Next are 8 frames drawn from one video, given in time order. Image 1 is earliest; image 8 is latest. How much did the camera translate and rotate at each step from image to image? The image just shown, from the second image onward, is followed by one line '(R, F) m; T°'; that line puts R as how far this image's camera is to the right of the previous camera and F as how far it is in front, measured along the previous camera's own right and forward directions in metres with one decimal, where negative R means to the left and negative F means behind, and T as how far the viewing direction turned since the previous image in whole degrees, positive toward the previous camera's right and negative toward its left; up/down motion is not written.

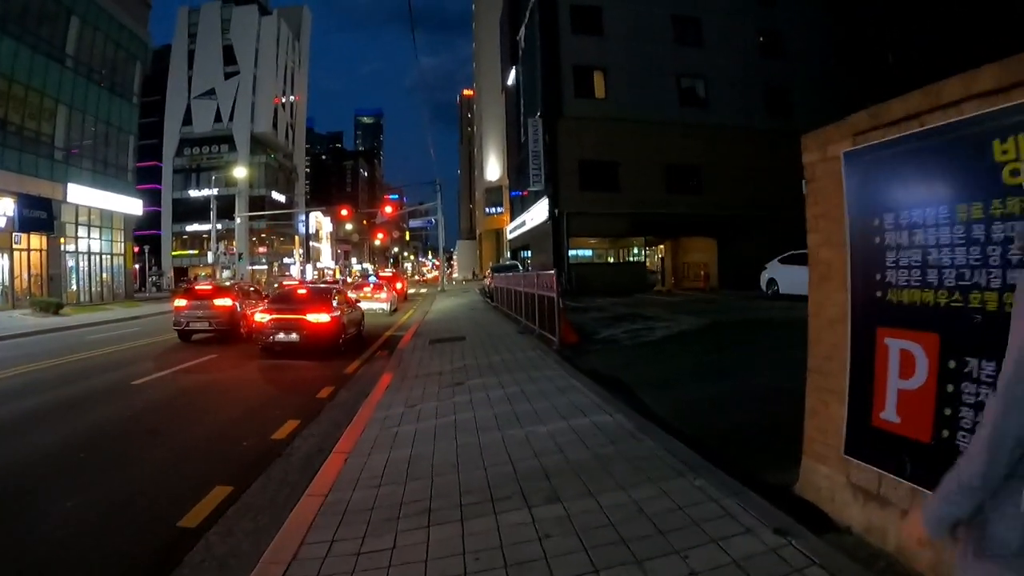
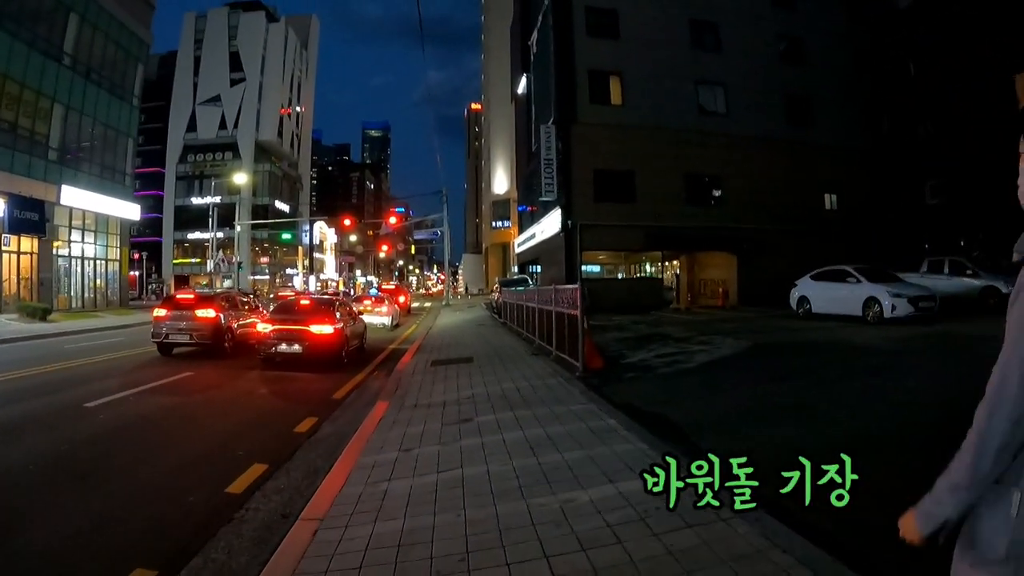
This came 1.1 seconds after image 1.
(-0.2, +1.4) m; 0°
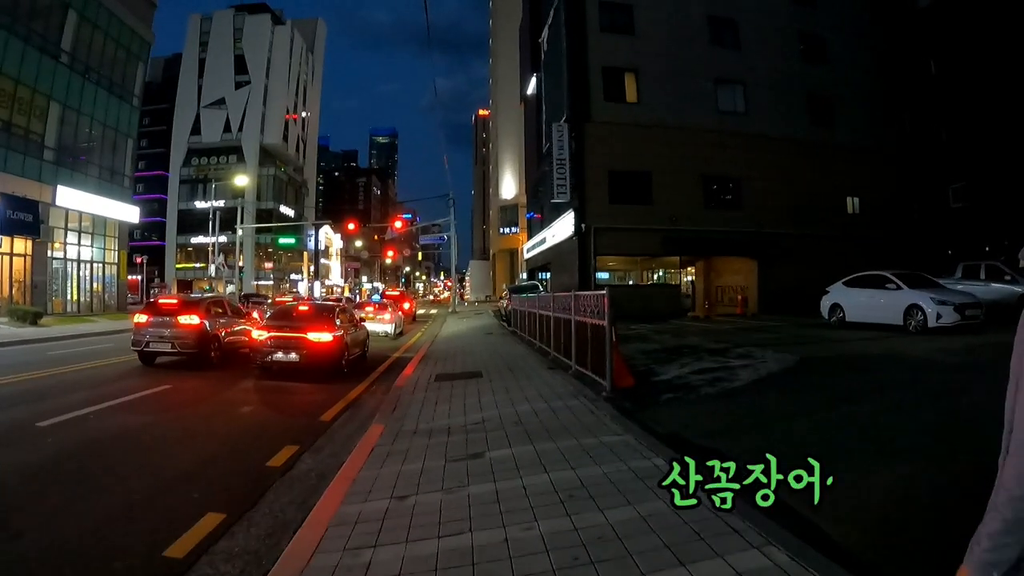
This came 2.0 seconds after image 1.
(-0.1, +1.2) m; -1°
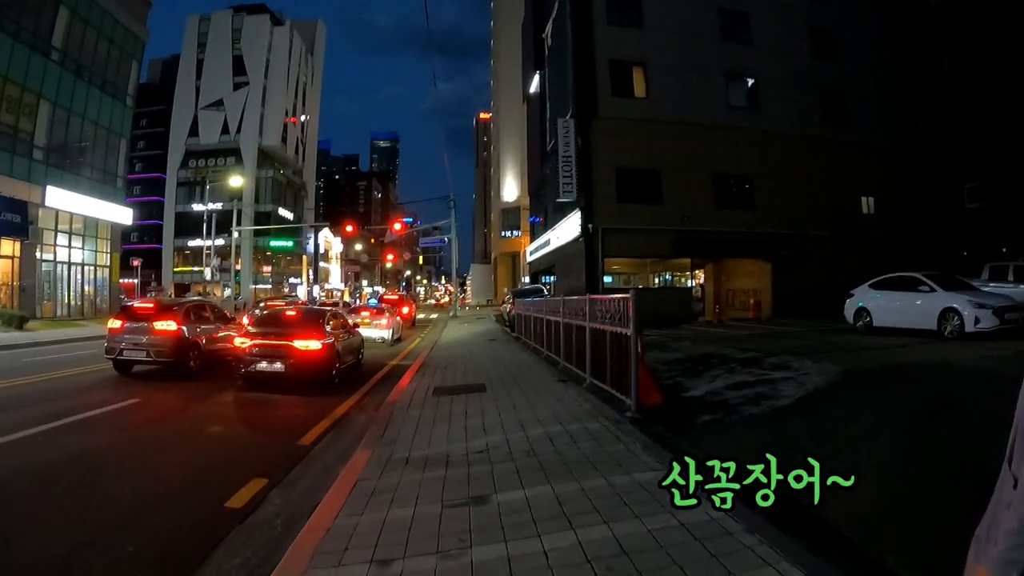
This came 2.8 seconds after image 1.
(-0.1, +1.0) m; 0°
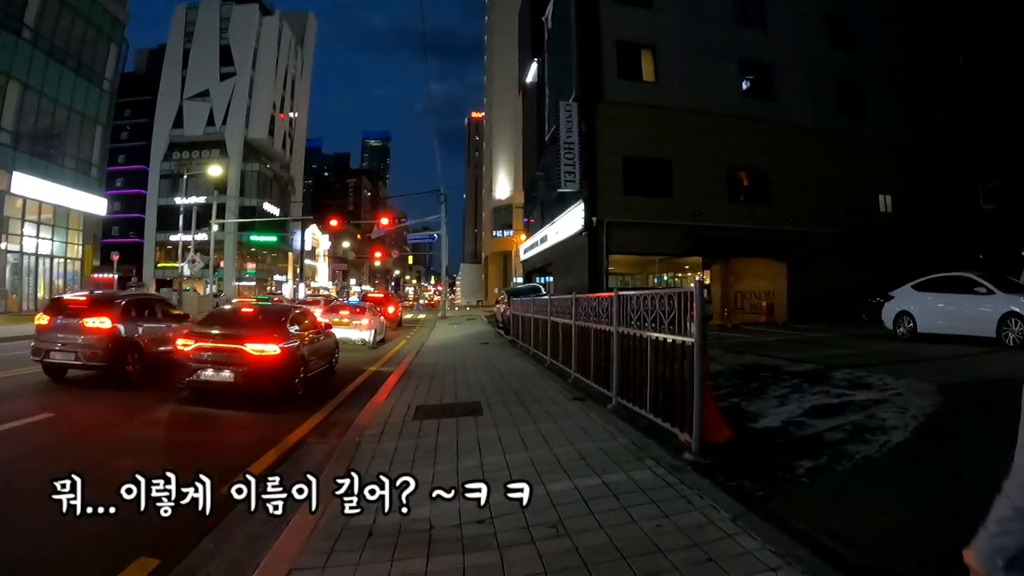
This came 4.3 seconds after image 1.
(-0.2, +1.9) m; +1°
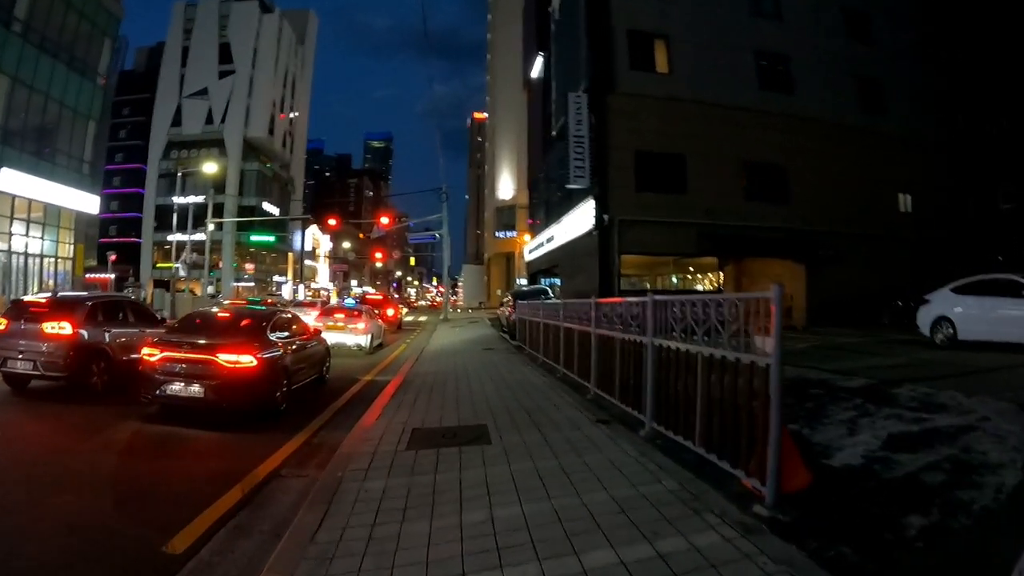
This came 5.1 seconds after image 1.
(-0.1, +1.1) m; 0°
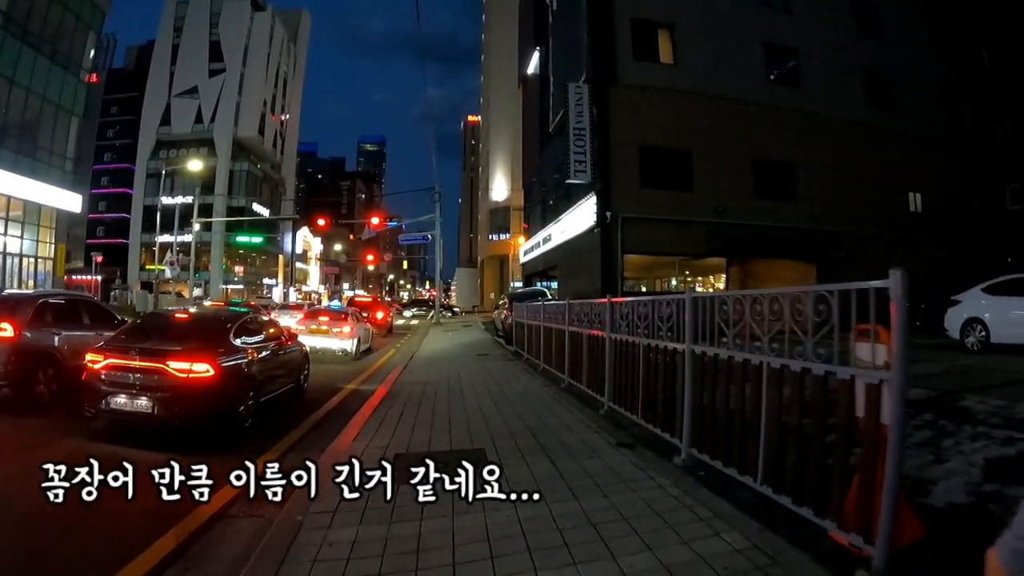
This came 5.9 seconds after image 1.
(-0.1, +1.0) m; +1°
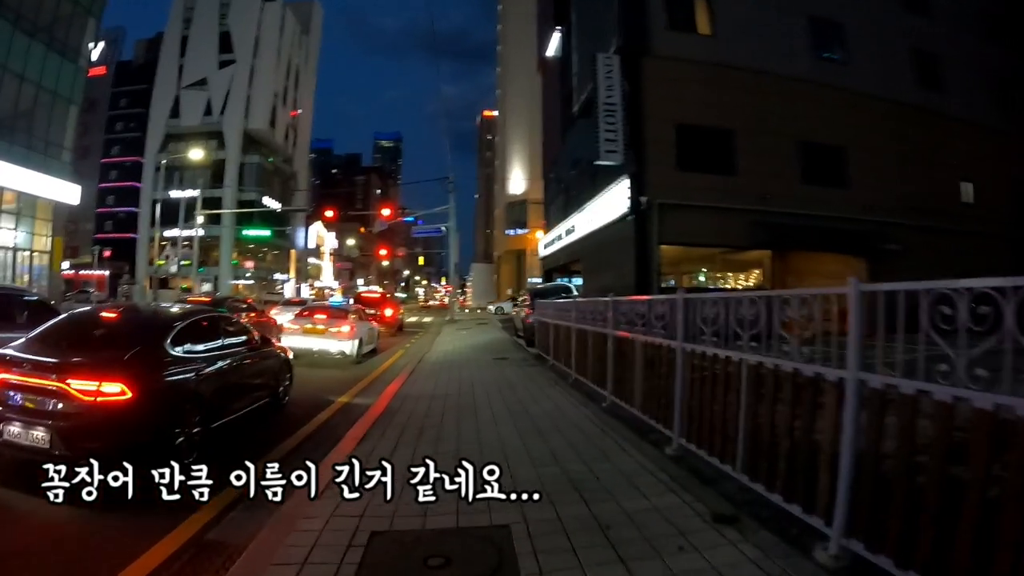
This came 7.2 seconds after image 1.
(-0.1, +1.8) m; -1°
